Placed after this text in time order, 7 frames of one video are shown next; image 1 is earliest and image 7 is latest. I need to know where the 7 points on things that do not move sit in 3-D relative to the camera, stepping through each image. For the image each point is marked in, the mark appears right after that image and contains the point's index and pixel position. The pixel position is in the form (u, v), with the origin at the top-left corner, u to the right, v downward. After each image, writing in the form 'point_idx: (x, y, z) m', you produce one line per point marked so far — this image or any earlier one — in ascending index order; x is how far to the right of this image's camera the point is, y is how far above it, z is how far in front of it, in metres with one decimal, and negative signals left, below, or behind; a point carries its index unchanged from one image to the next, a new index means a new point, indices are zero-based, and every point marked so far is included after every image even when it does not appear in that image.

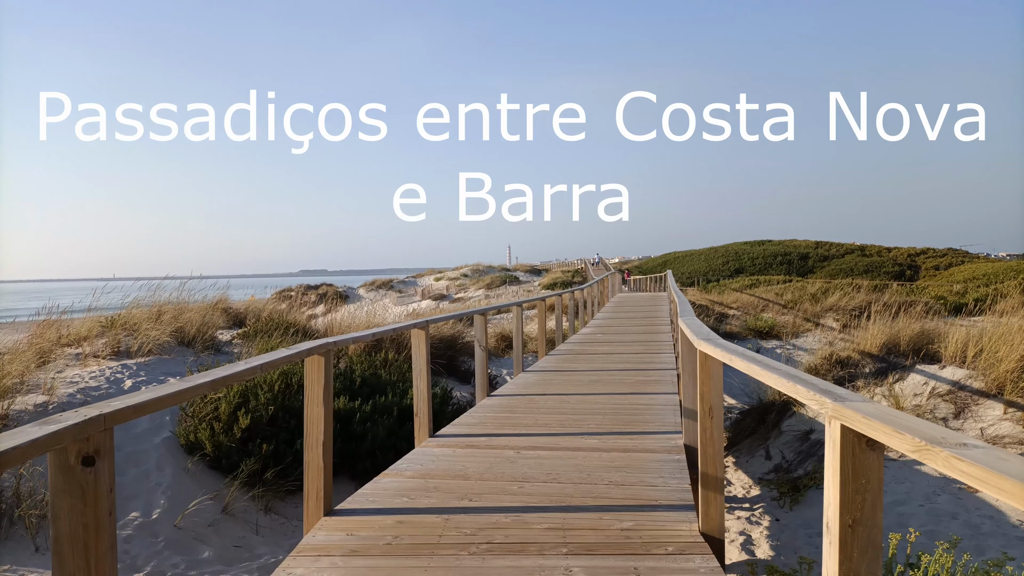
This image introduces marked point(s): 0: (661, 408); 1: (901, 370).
0: (+1.1, -0.9, +4.2) m
1: (+3.6, -0.8, +5.3) m
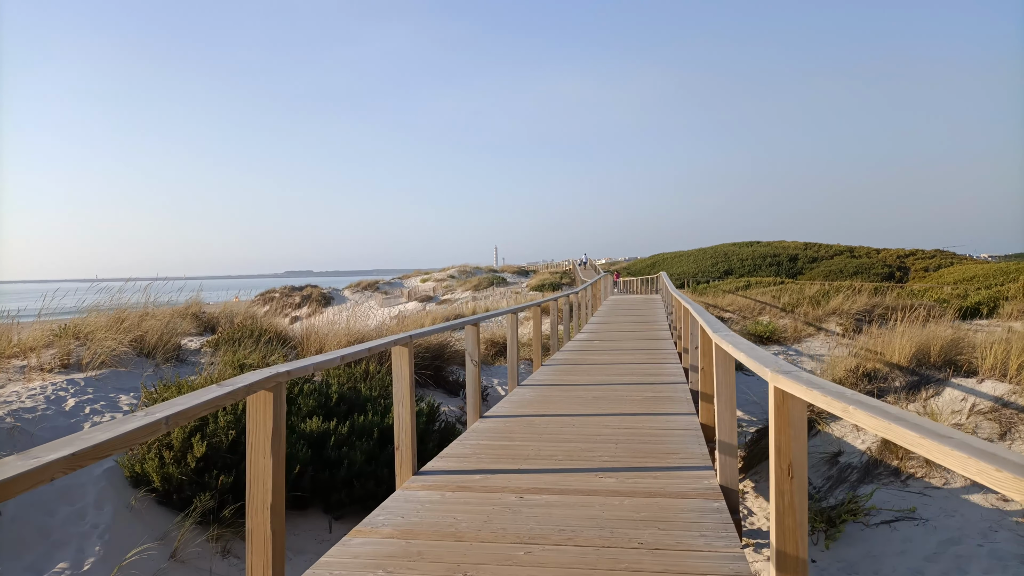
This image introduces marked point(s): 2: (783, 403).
0: (+1.1, -0.9, +3.6) m
1: (+3.6, -0.8, +4.8) m
2: (+0.8, -0.3, +1.6) m
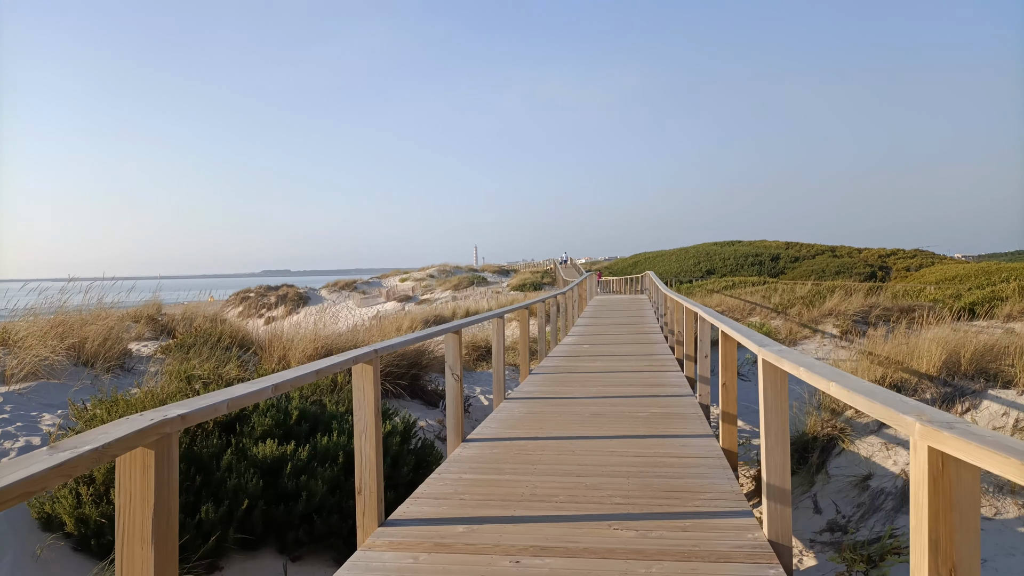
0: (+1.0, -0.9, +3.0) m
1: (+3.5, -0.8, +4.3) m
2: (+0.8, -0.3, +1.1) m
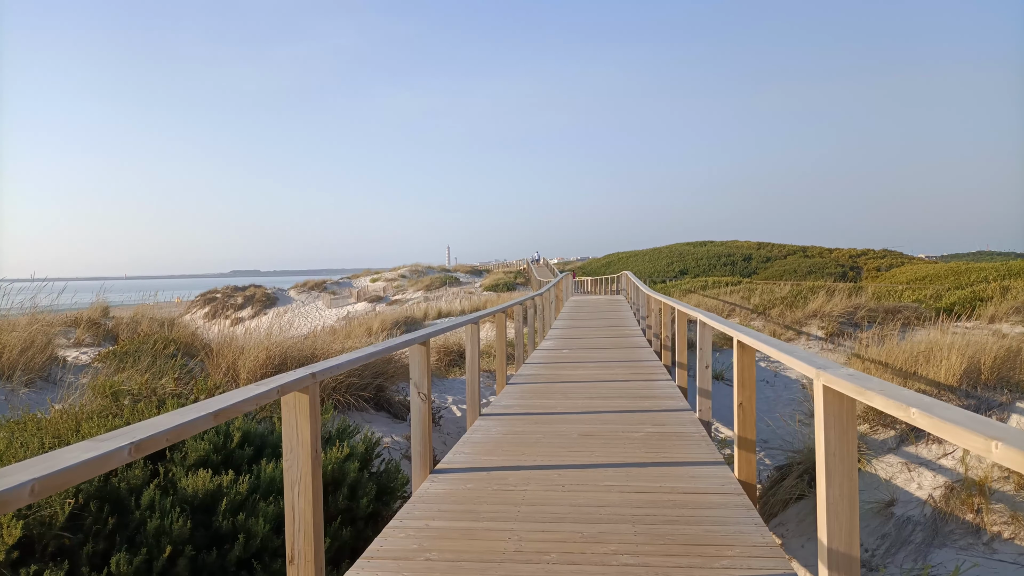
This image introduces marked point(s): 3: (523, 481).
0: (+0.9, -1.0, +2.5) m
1: (+3.3, -0.8, +3.9) m
2: (+0.8, -0.4, +0.5) m
3: (+0.1, -1.0, +3.0) m
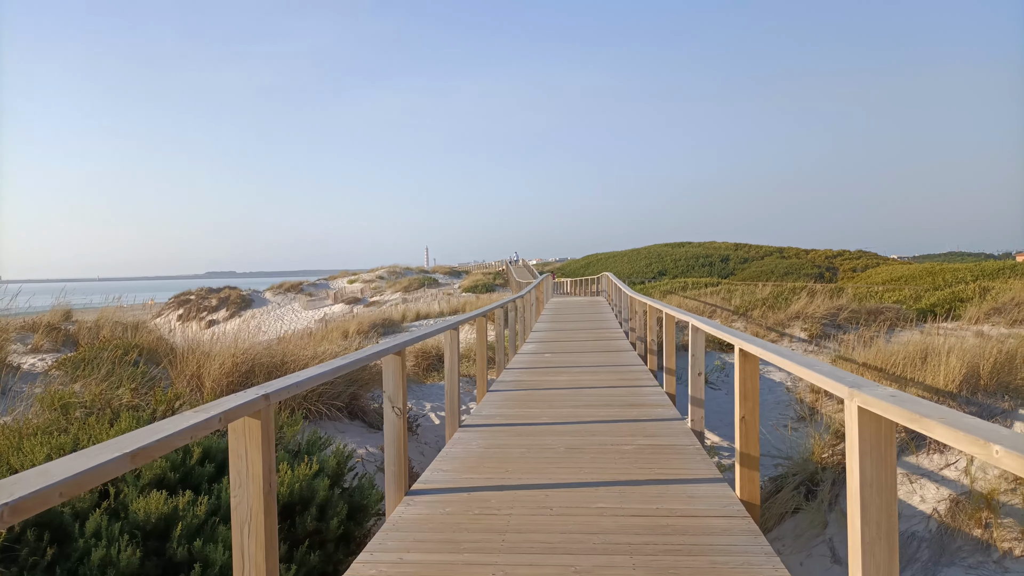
0: (+0.9, -1.0, +2.3) m
1: (+3.2, -0.8, +3.8) m
2: (+0.8, -0.4, +0.3) m
3: (0.0, -1.0, +2.7) m
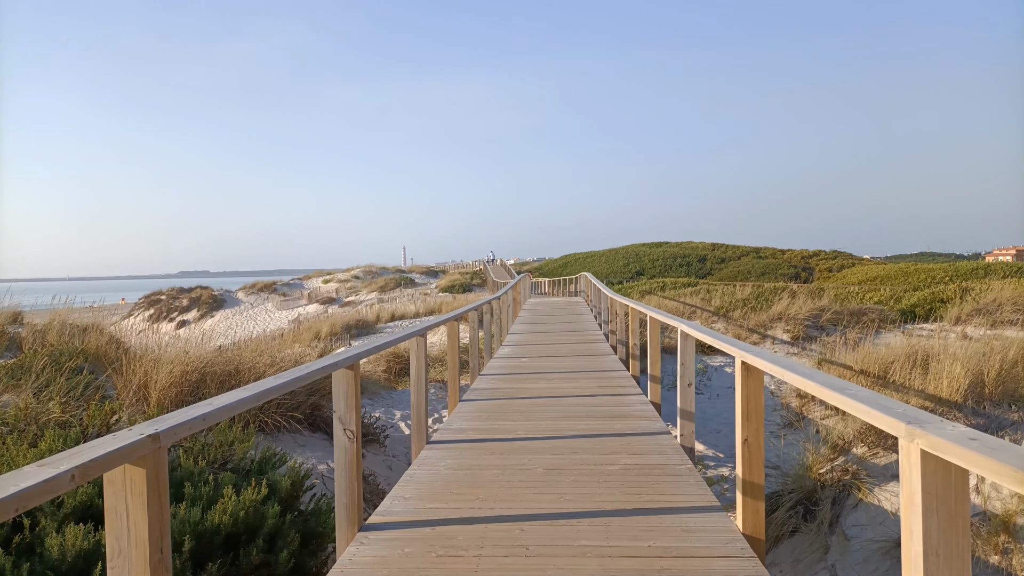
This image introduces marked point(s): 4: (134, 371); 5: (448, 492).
0: (+0.7, -1.0, +2.0) m
1: (+3.0, -0.9, +3.5) m
2: (+0.8, -0.4, 0.0) m
3: (-0.1, -1.0, +2.3) m
4: (-3.8, -0.8, +5.8) m
5: (-0.3, -1.0, +2.9) m
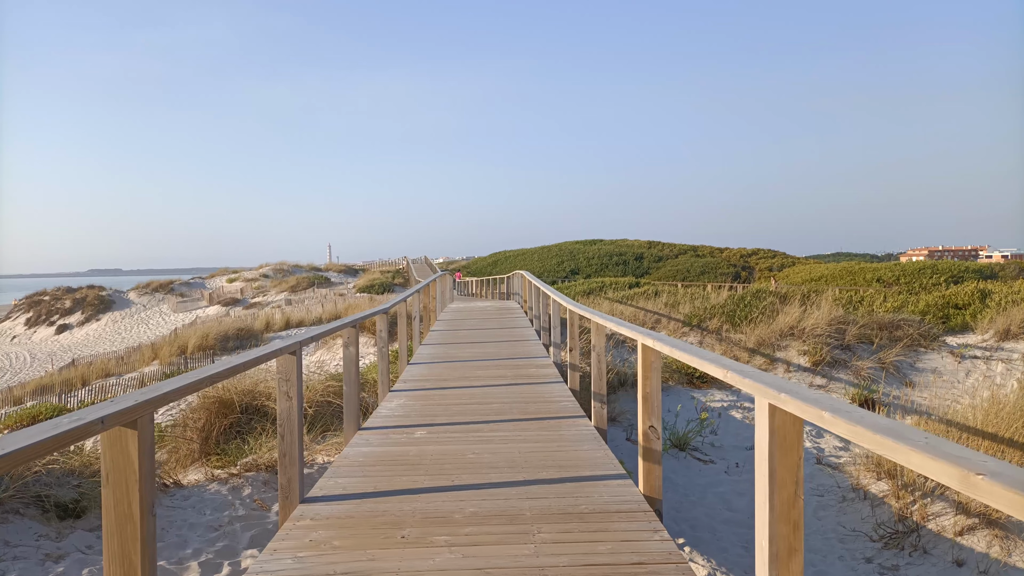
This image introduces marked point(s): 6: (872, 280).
0: (+0.6, -1.1, -1.1) m
1: (+2.7, -0.9, +0.8) m
2: (+0.9, -0.5, -3.1) m
3: (-0.3, -1.1, -0.8) m
4: (-4.4, -0.9, +2.2) m
5: (-0.5, -1.1, -0.3) m
6: (+9.2, +0.2, +14.7) m
